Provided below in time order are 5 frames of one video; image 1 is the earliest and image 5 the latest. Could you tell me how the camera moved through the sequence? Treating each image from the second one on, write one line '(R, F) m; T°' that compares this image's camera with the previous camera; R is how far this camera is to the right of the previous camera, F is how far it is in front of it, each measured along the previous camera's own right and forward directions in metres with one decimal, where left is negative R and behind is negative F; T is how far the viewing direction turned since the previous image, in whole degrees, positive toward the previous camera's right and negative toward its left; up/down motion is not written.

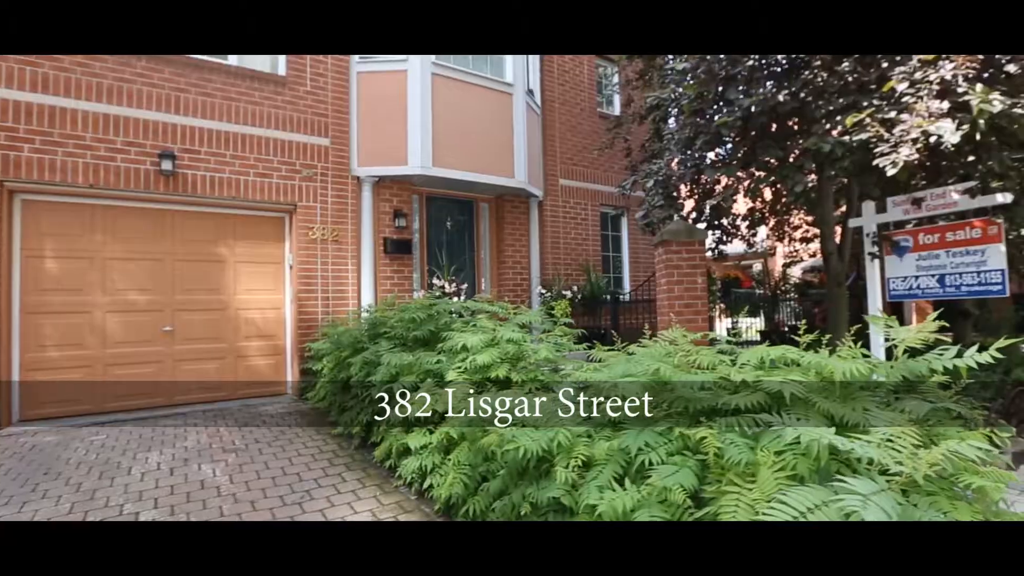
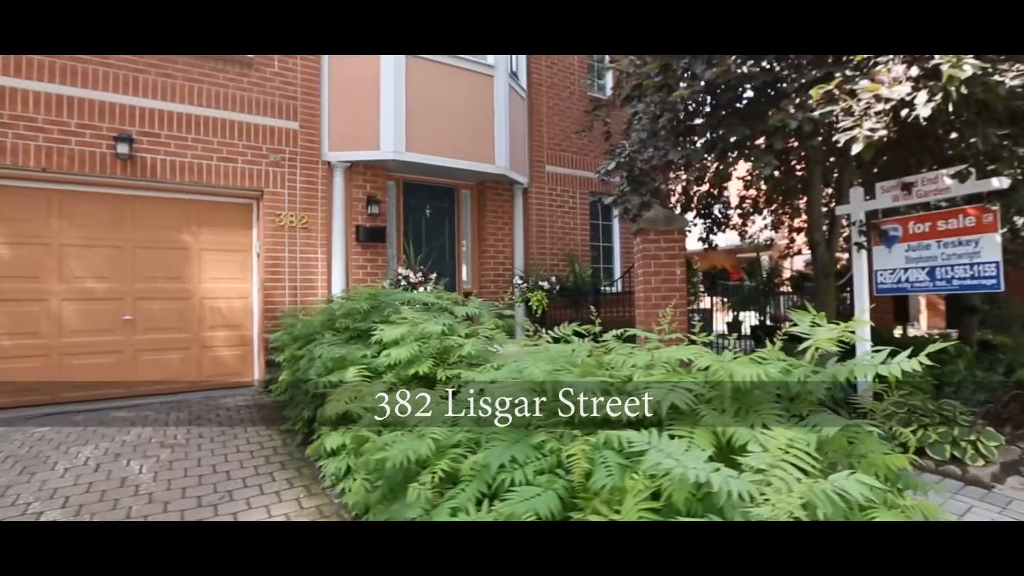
(+0.5, +0.3) m; -2°
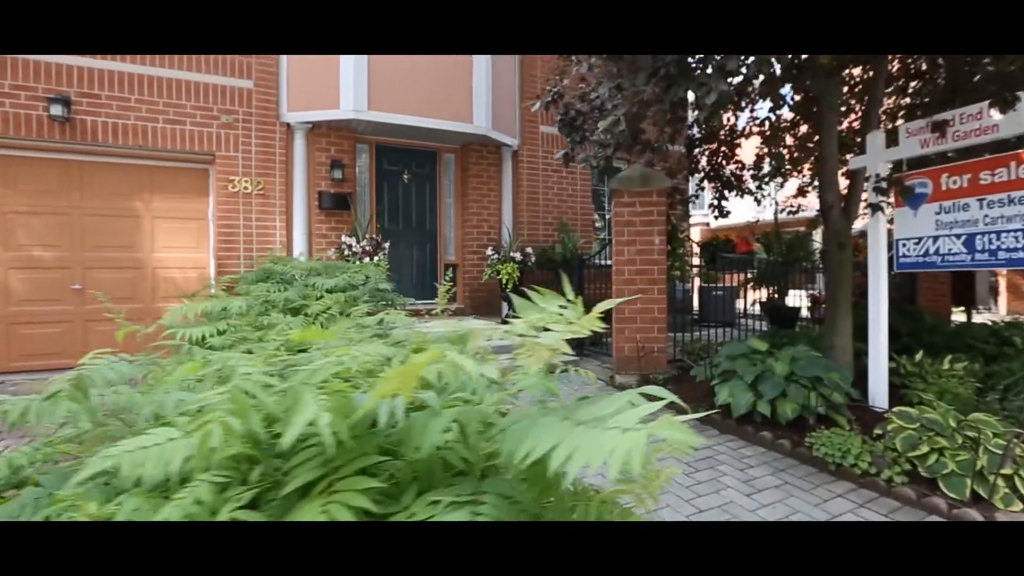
(+1.0, +0.8) m; -6°
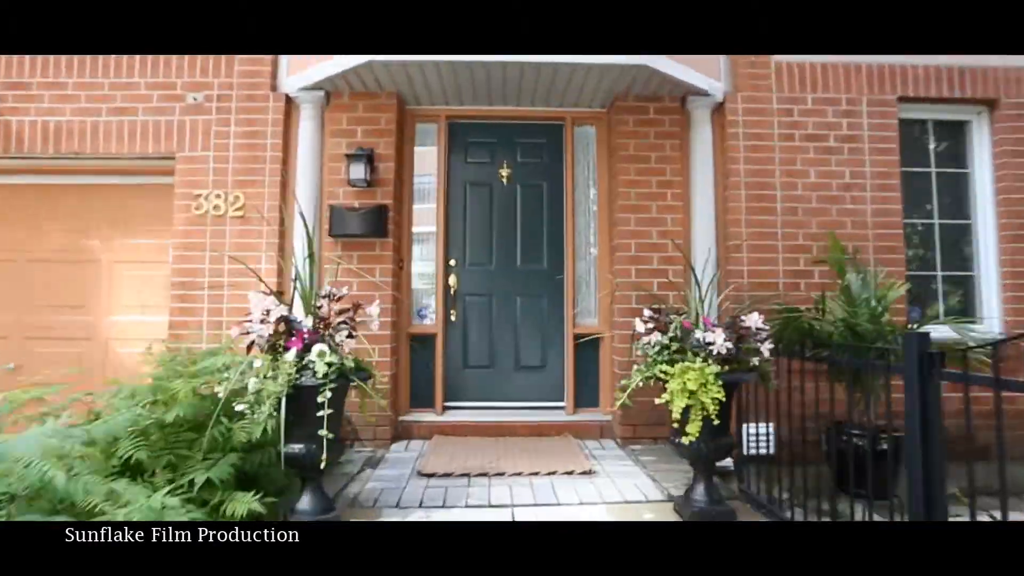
(+0.2, +3.7) m; -23°
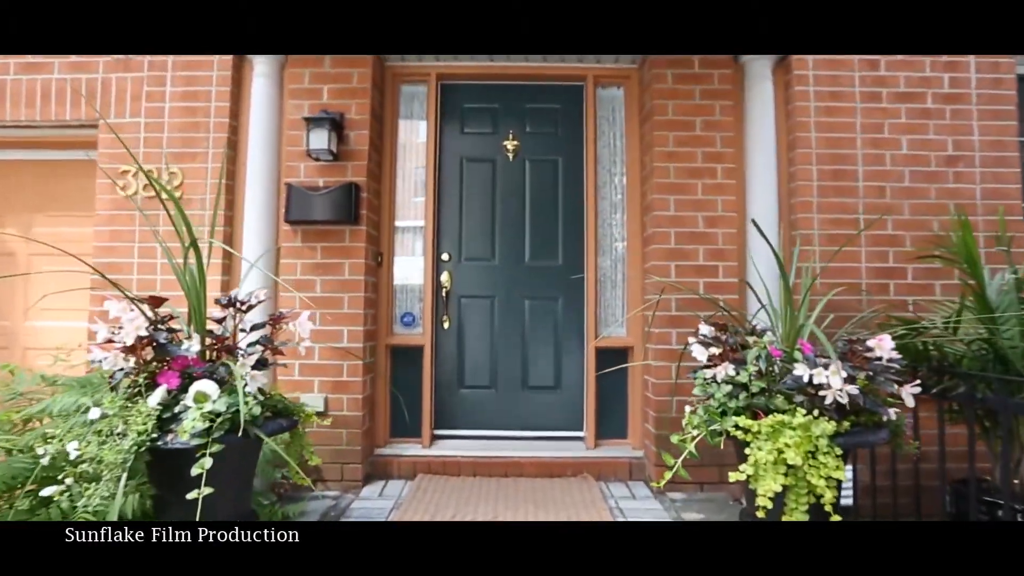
(+0.1, +0.8) m; -2°
